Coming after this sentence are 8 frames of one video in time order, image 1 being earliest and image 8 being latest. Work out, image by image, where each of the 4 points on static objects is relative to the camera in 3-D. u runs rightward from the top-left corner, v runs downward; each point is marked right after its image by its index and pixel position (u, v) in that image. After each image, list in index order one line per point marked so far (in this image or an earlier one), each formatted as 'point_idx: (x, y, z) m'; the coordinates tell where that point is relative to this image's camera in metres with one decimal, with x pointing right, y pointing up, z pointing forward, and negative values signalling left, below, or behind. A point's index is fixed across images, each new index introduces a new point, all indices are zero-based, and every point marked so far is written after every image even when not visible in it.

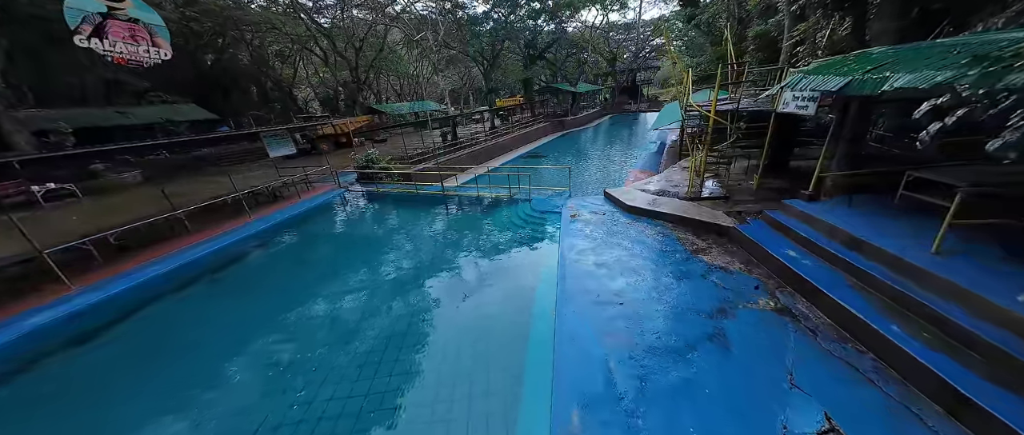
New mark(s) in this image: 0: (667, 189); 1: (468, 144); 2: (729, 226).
0: (+4.0, +0.7, +7.6) m
1: (-2.8, +4.8, +19.5) m
2: (+3.9, -0.2, +5.4) m
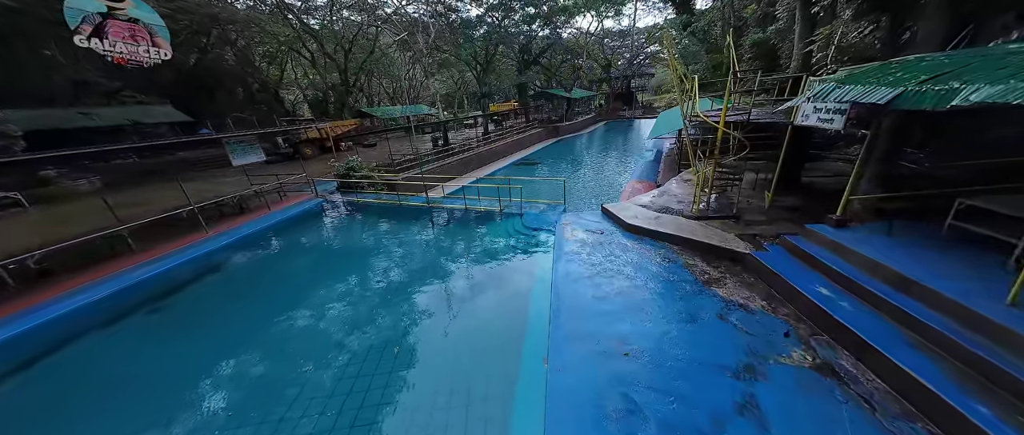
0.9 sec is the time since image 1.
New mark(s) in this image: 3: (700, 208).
0: (+3.7, +0.3, +7.0) m
1: (-3.3, +4.3, +18.8) m
2: (+3.7, -0.6, +4.8) m
3: (+4.0, +0.2, +6.3) m
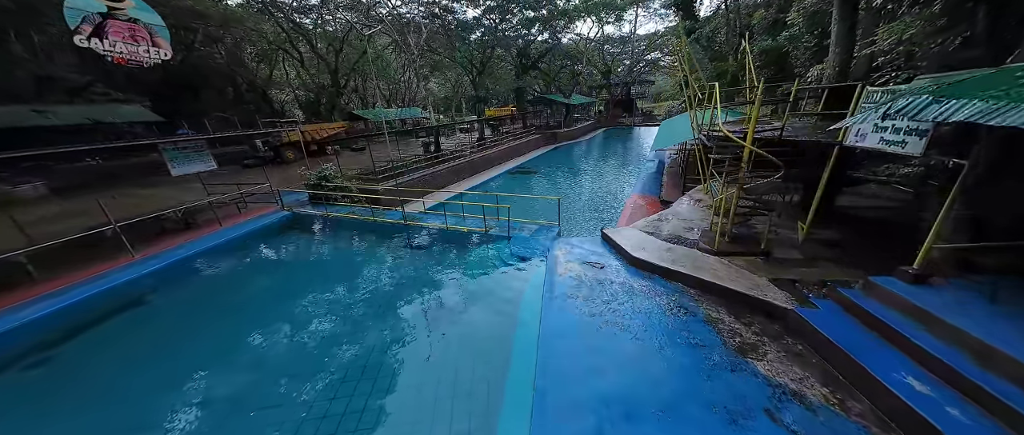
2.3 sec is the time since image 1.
0: (+3.4, -0.3, +6.0) m
1: (-3.6, +3.6, +17.8) m
2: (+3.4, -1.1, +3.7) m
3: (+3.7, -0.4, +5.3) m
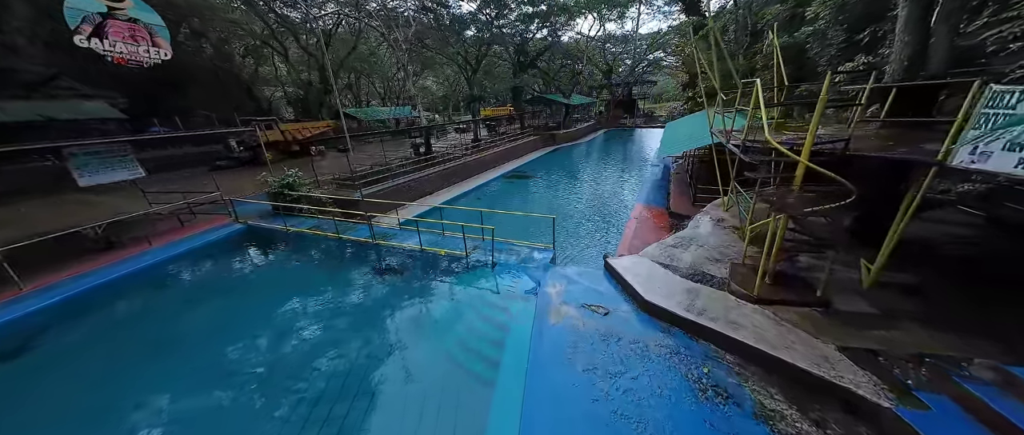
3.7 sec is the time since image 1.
0: (+3.2, -0.8, +4.8) m
1: (-3.9, +3.2, +16.6) m
2: (+3.1, -1.6, +2.6) m
3: (+3.5, -0.9, +4.1) m
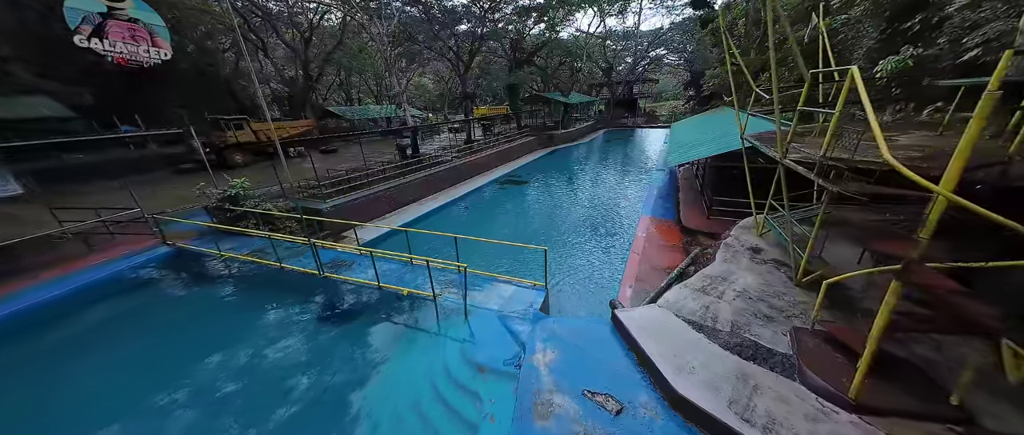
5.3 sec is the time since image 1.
0: (+2.8, -1.3, +3.4) m
1: (-4.2, +2.8, +15.2) m
2: (+2.8, -2.1, +1.2) m
3: (+3.2, -1.4, +2.8) m
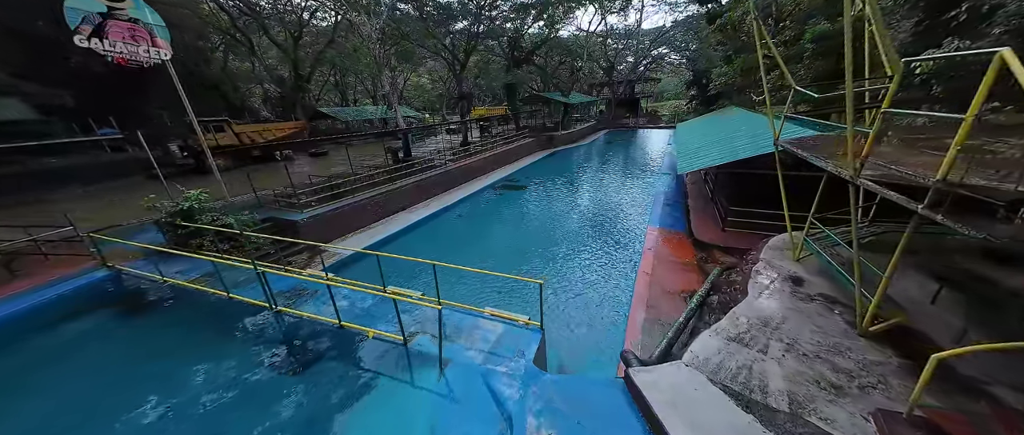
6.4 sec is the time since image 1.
0: (+2.7, -1.6, +2.5) m
1: (-4.4, +2.4, +14.3) m
2: (+2.7, -2.5, +0.3) m
3: (+3.0, -1.7, +1.9) m
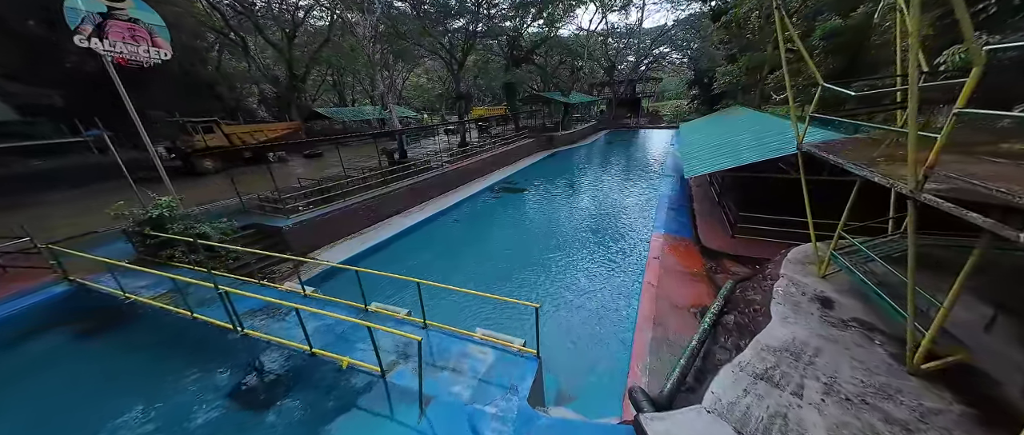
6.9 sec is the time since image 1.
0: (+2.6, -1.8, +2.1) m
1: (-4.5, +2.2, +13.8) m
2: (+2.6, -2.6, -0.1) m
3: (+2.9, -1.9, +1.4) m
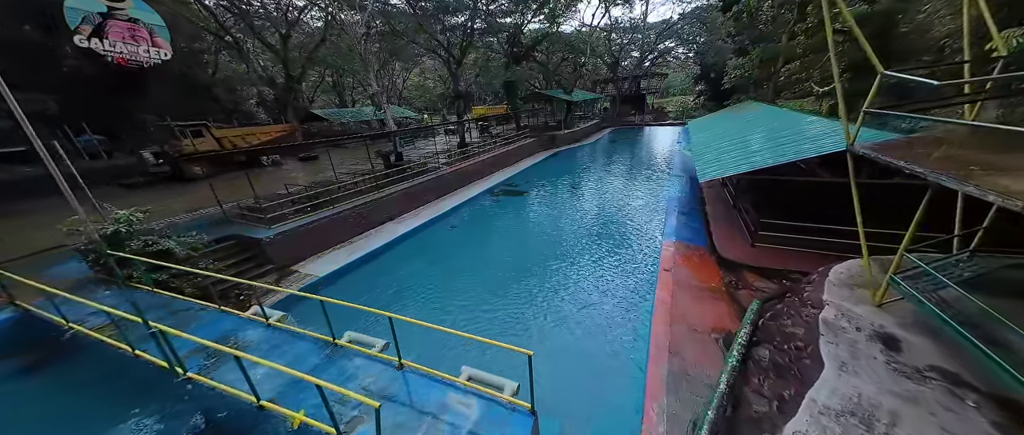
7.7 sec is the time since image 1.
0: (+2.5, -2.0, +1.4) m
1: (-4.5, +2.0, +13.2) m
2: (+2.4, -2.9, -0.8) m
3: (+2.8, -2.1, +0.7) m
